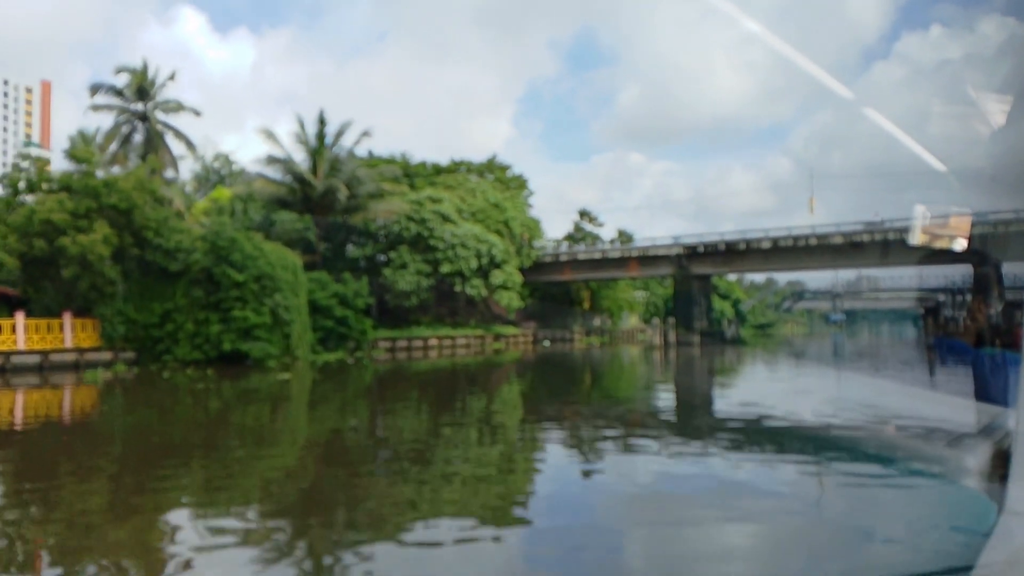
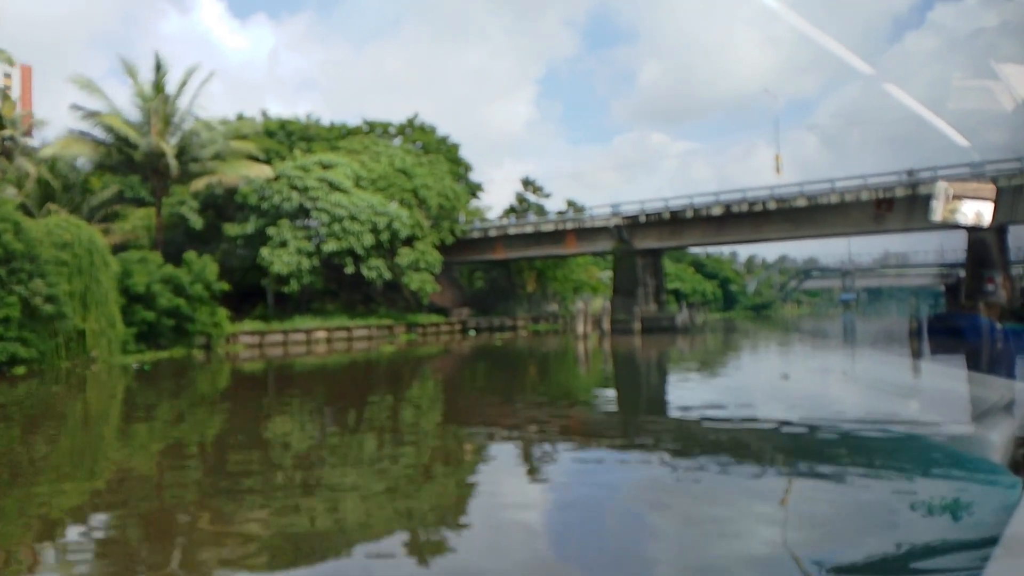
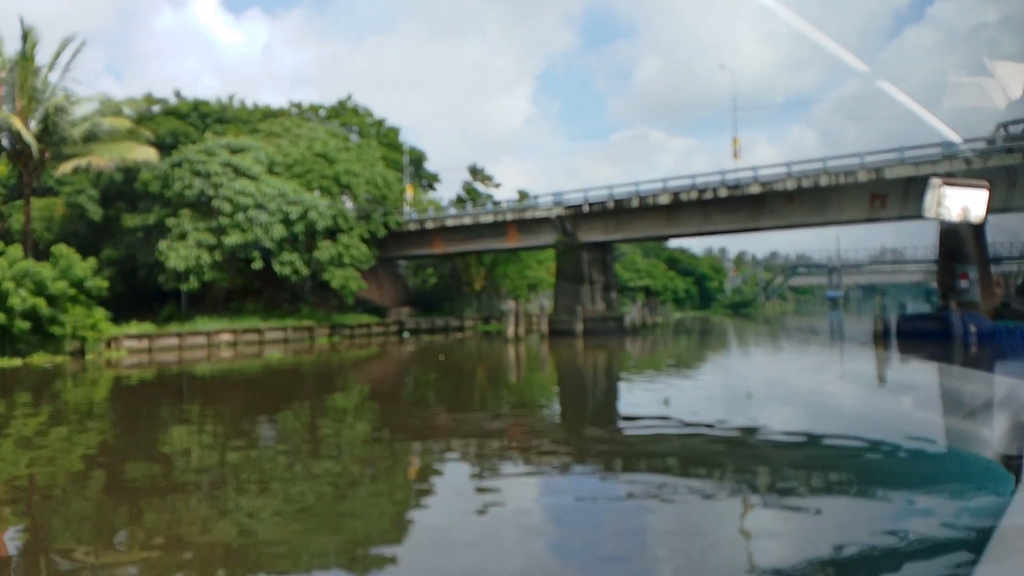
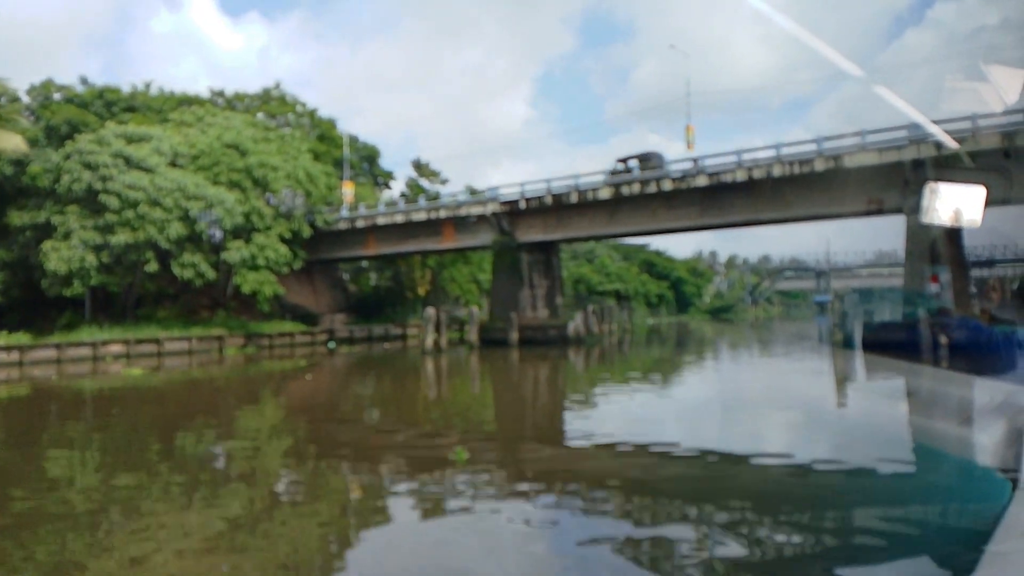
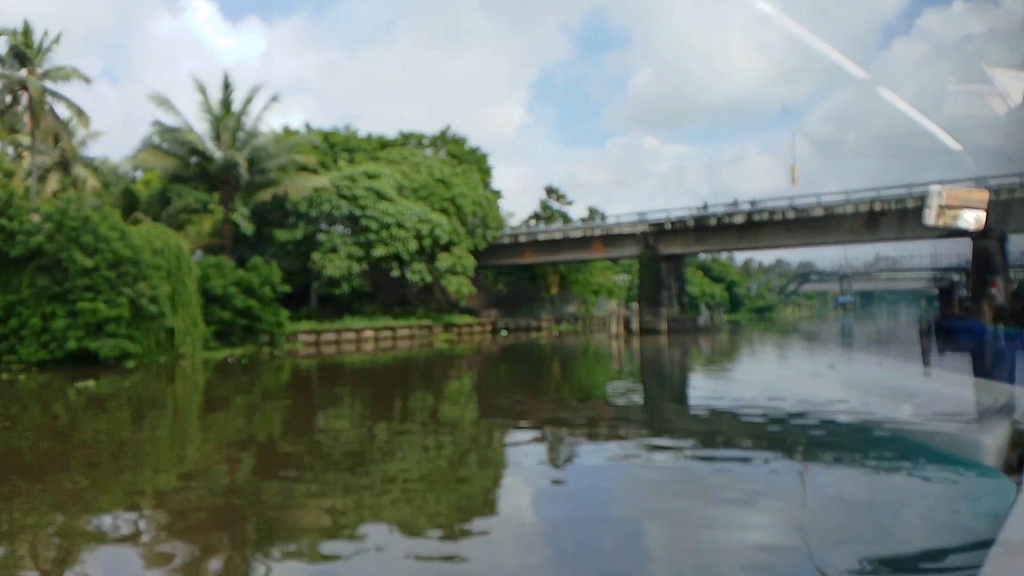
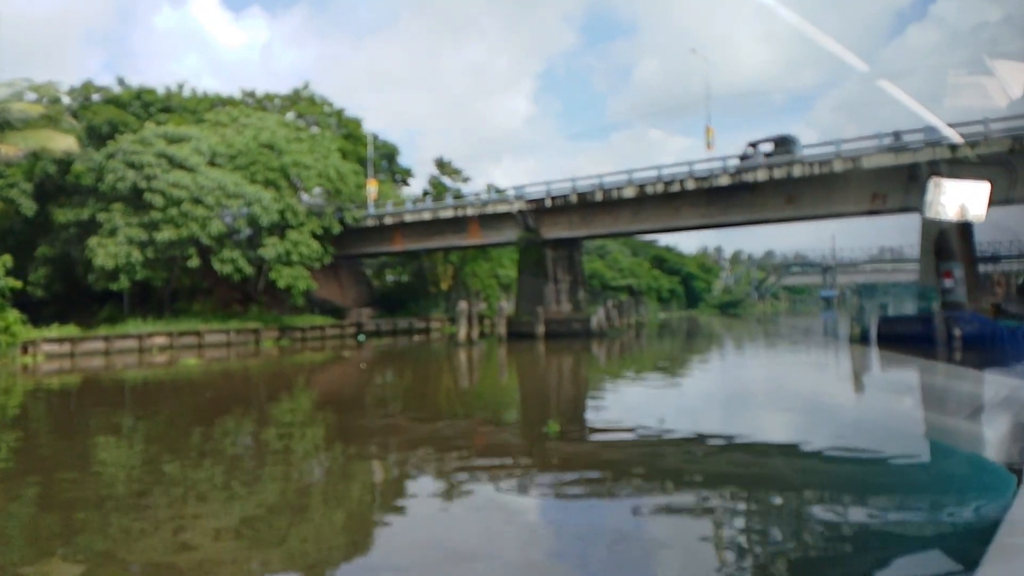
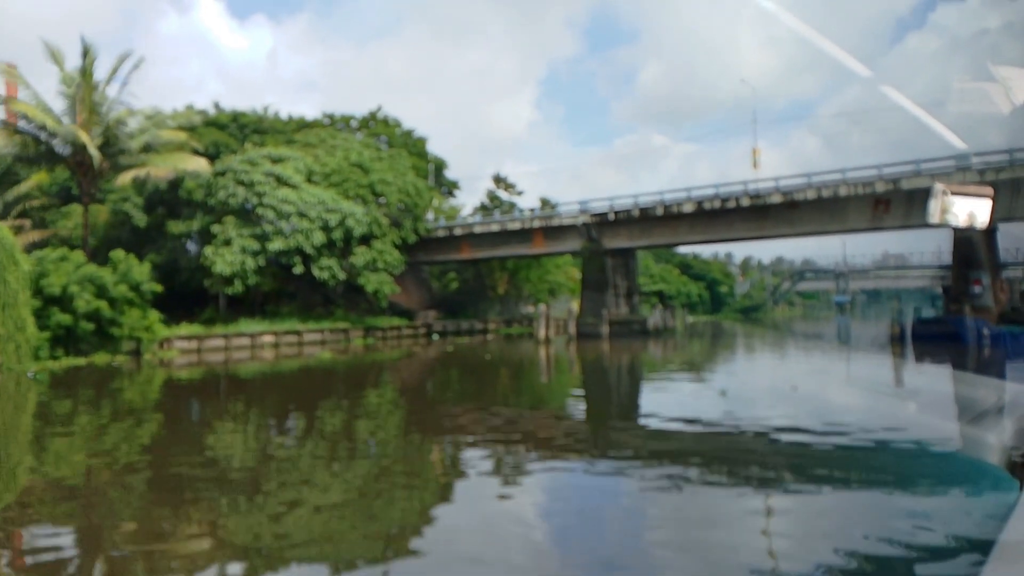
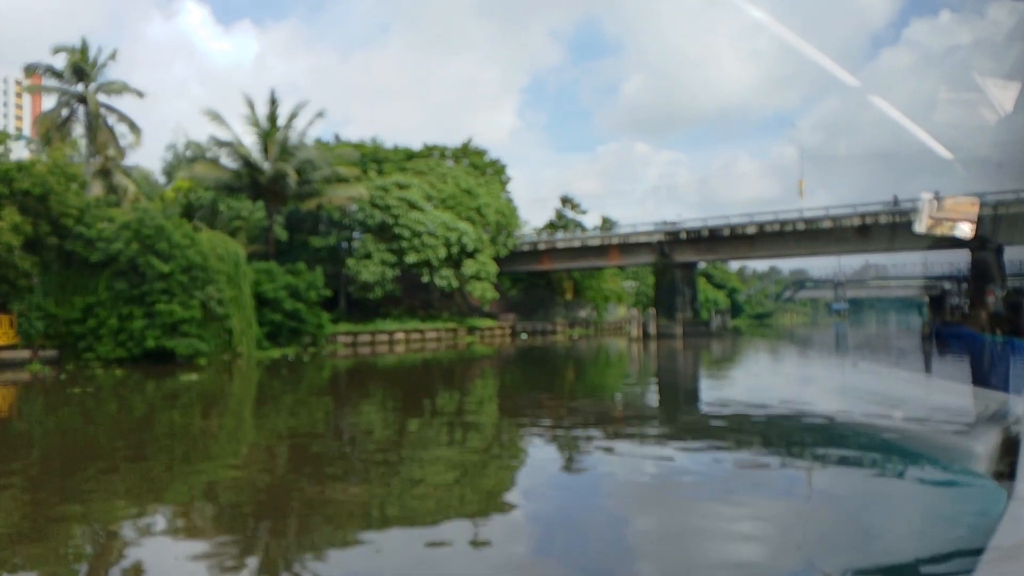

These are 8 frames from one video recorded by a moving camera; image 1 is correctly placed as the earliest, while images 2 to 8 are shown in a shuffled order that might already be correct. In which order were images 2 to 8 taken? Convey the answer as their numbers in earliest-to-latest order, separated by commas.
8, 5, 2, 7, 3, 6, 4
